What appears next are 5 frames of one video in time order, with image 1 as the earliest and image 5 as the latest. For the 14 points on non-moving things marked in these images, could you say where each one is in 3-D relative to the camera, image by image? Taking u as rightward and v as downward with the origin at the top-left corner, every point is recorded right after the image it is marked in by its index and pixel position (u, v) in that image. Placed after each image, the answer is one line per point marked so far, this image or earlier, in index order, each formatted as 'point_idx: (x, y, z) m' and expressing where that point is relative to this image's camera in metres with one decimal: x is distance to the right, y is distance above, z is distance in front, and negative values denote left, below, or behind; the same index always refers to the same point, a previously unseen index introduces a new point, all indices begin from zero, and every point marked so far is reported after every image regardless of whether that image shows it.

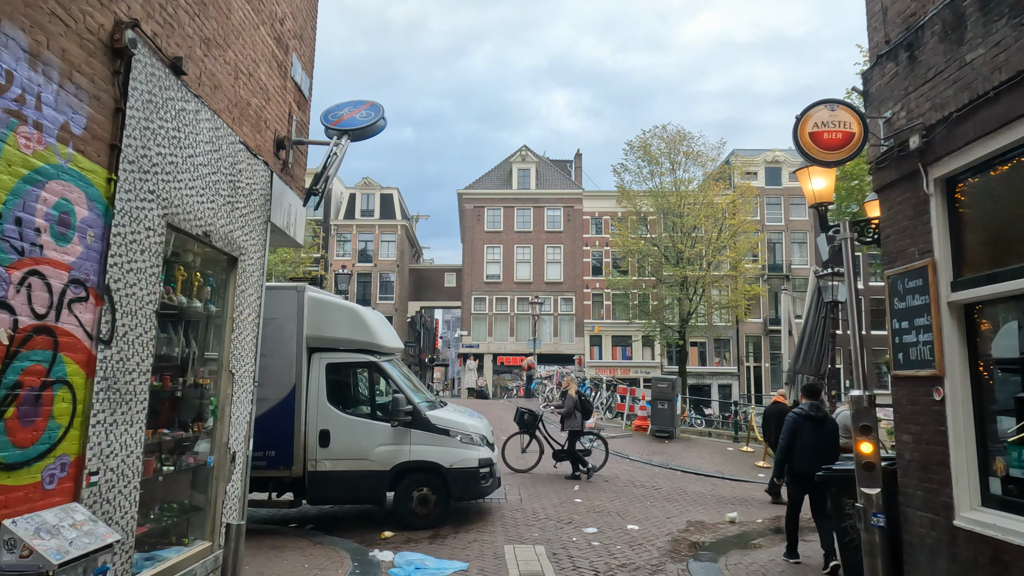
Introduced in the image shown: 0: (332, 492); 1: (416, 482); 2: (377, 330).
0: (-1.9, -2.2, +7.4) m
1: (-1.0, -2.1, +7.5) m
2: (-1.5, -0.5, +7.9) m
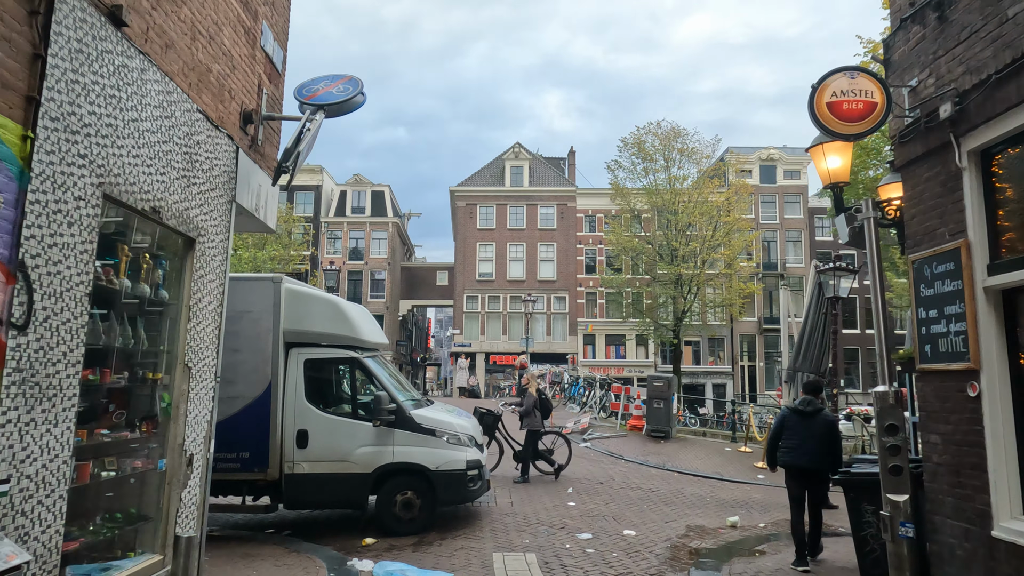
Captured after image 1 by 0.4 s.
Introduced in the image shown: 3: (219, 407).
0: (-2.0, -2.1, +6.9) m
1: (-1.1, -2.0, +7.0) m
2: (-1.7, -0.4, +7.5) m
3: (-2.9, -1.2, +6.8) m
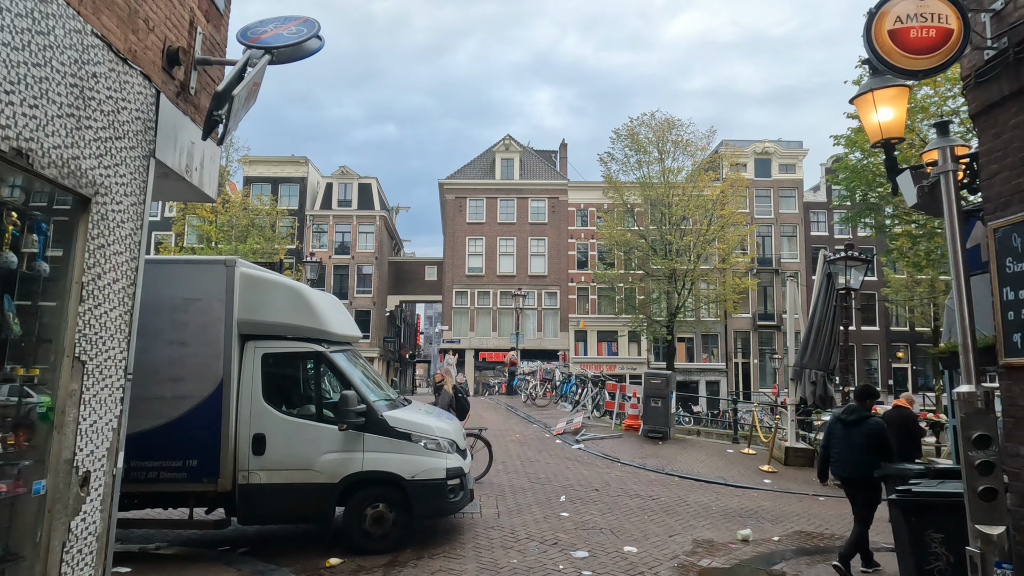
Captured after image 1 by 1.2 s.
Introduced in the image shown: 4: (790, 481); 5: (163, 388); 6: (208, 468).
0: (-2.1, -1.9, +6.1) m
1: (-1.3, -1.9, +6.2) m
2: (-1.8, -0.3, +6.7) m
3: (-3.0, -1.0, +6.0) m
4: (+4.1, -2.9, +10.3) m
5: (-3.0, -0.9, +6.0) m
6: (-2.6, -1.6, +6.0) m
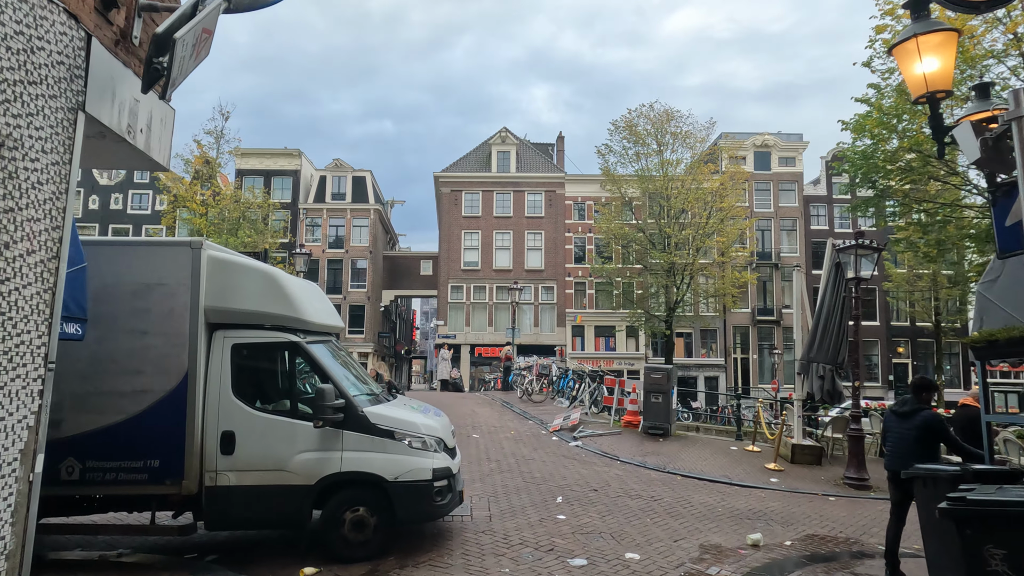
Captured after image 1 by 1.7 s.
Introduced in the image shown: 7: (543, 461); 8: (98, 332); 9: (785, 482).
0: (-2.2, -1.8, +5.6) m
1: (-1.3, -1.7, +5.7) m
2: (-1.9, -0.1, +6.1) m
3: (-3.1, -0.9, +5.5) m
4: (+4.0, -2.7, +9.8) m
5: (-3.1, -0.7, +5.5) m
6: (-2.7, -1.4, +5.5) m
7: (+0.4, -2.5, +9.9) m
8: (-3.3, -0.4, +5.5) m
9: (+3.8, -2.7, +9.6) m
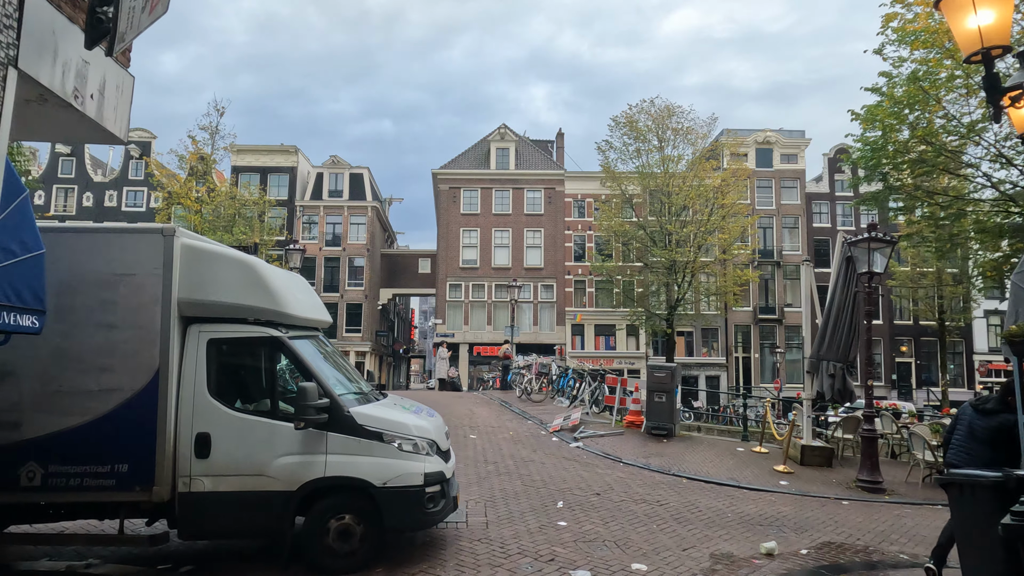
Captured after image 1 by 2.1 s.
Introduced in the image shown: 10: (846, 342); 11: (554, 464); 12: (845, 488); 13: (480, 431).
0: (-2.2, -1.7, +5.2) m
1: (-1.3, -1.7, +5.3) m
2: (-1.9, -0.1, +5.7) m
3: (-3.1, -0.8, +5.1) m
4: (+4.0, -2.6, +9.4) m
5: (-3.1, -0.7, +5.1) m
6: (-2.7, -1.4, +5.1) m
7: (+0.4, -2.4, +9.5) m
8: (-3.3, -0.3, +5.1) m
9: (+3.8, -2.6, +9.2) m
10: (+5.0, -0.8, +10.3) m
11: (+0.6, -2.4, +9.5) m
12: (+4.5, -2.7, +9.3) m
13: (-0.6, -2.5, +12.1) m
